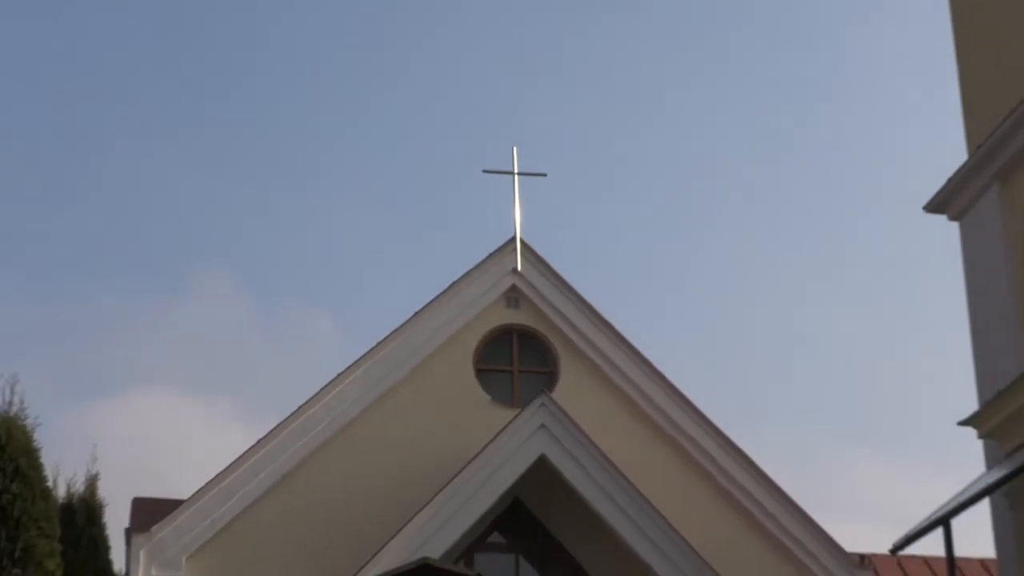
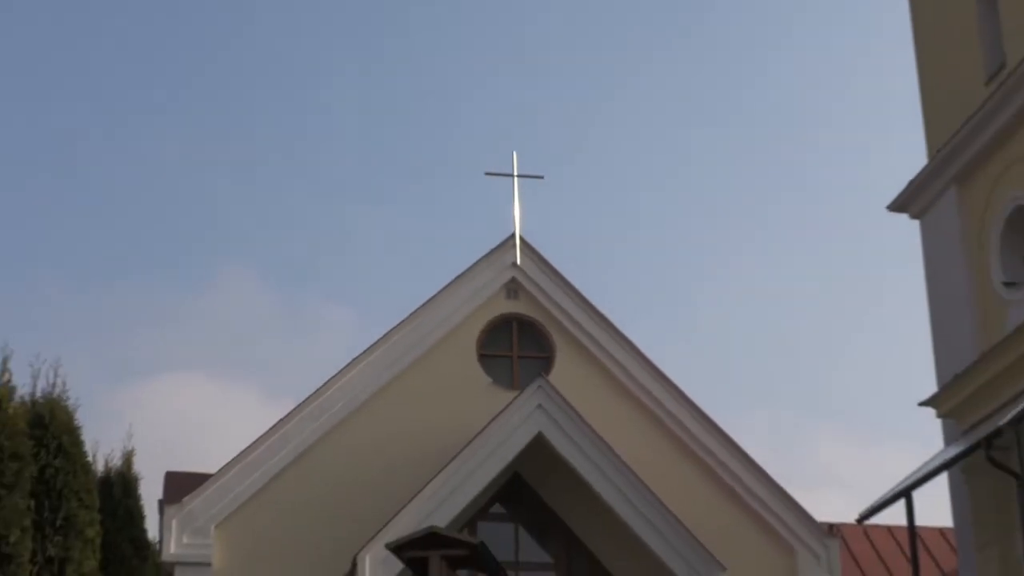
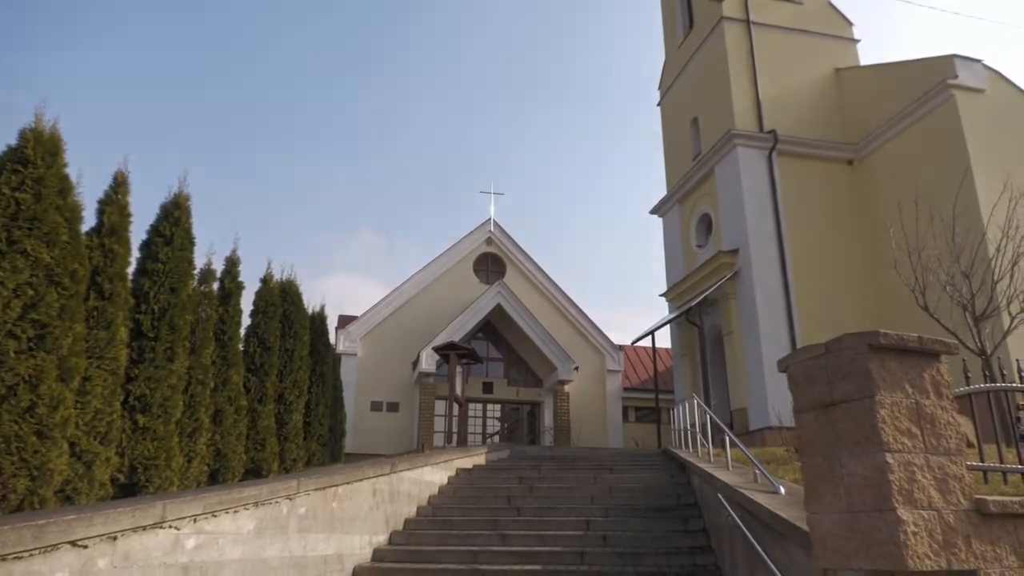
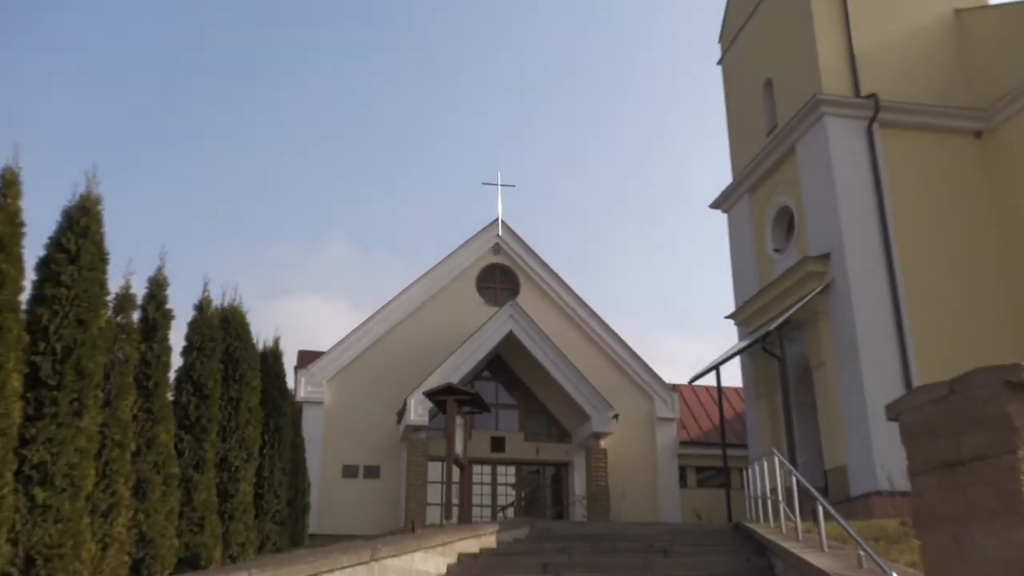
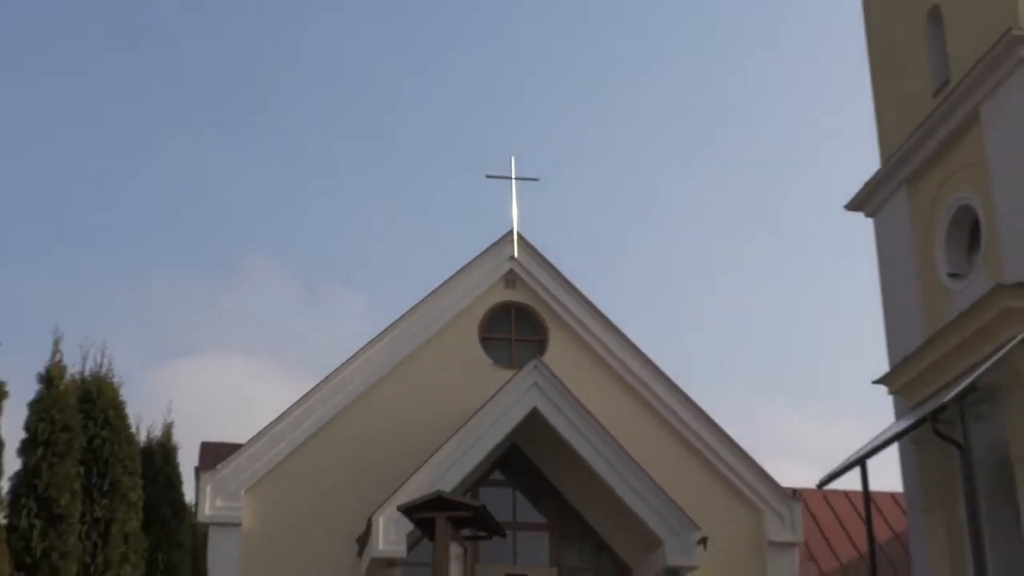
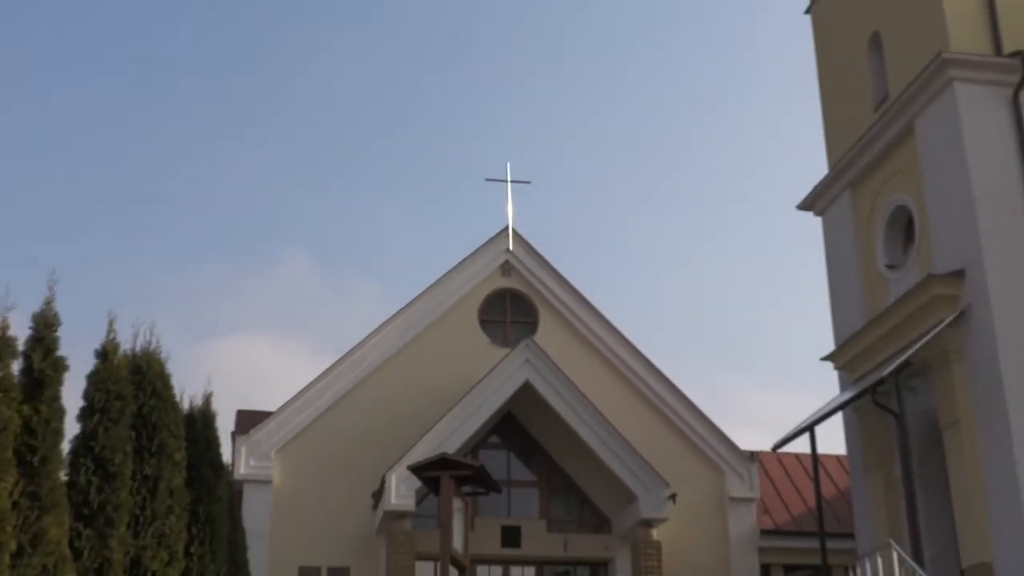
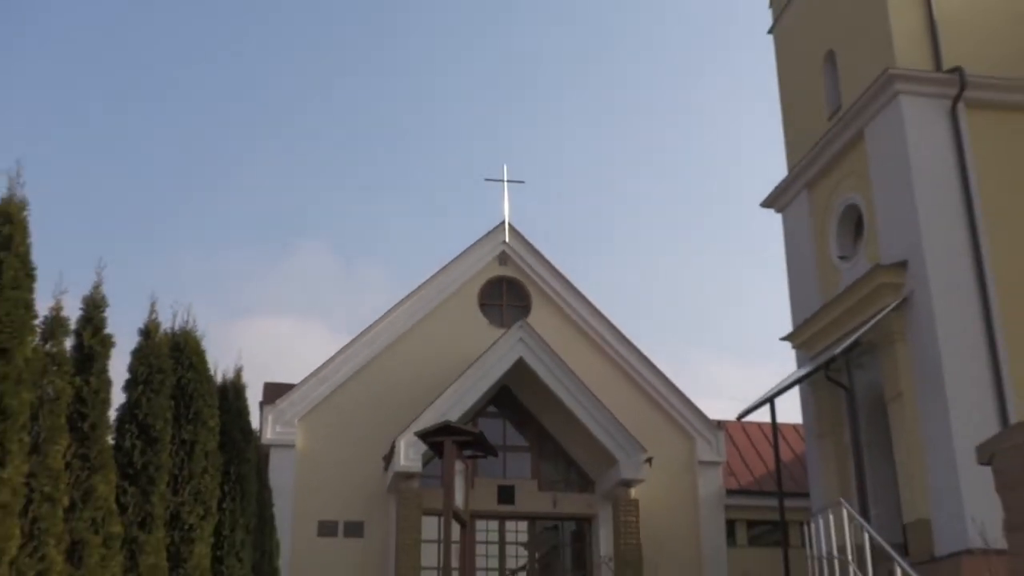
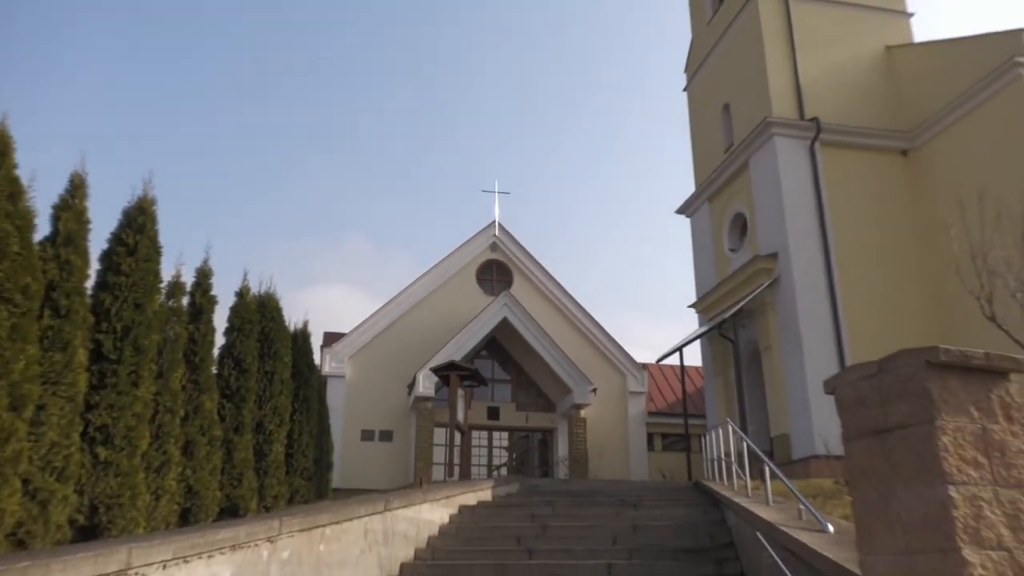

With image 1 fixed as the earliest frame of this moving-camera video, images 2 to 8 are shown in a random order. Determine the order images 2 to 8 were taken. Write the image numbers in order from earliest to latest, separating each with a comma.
2, 5, 6, 7, 4, 8, 3
